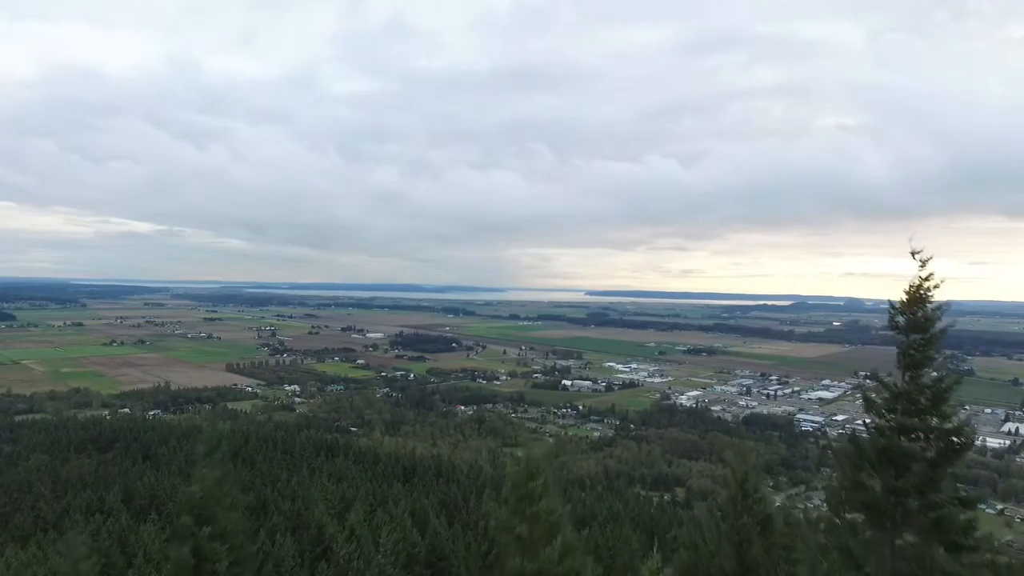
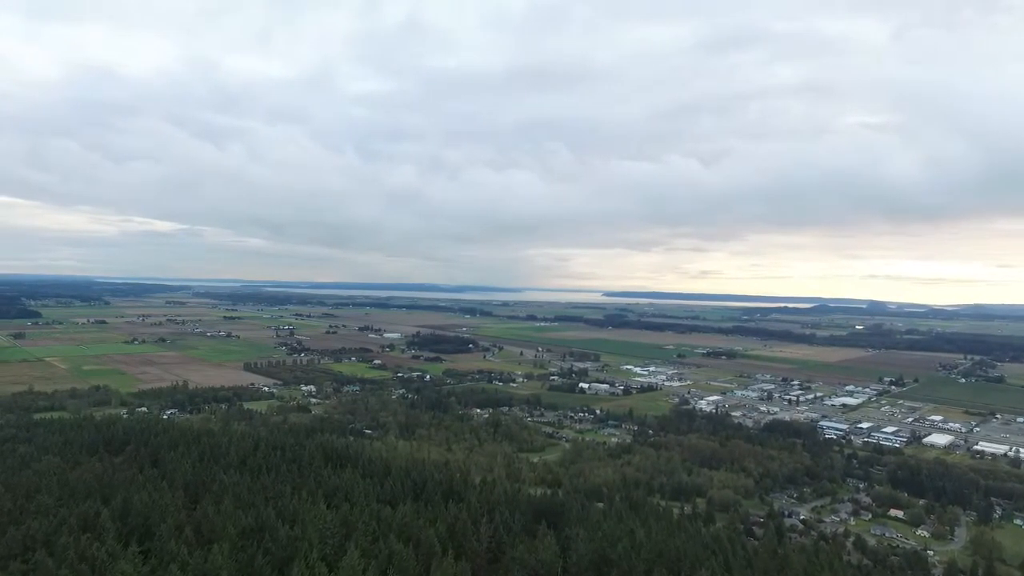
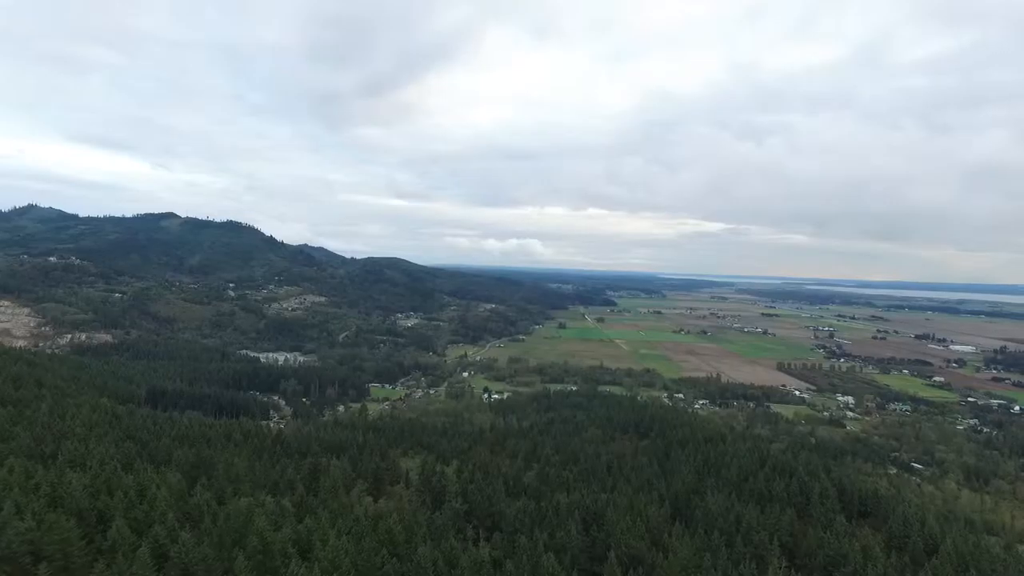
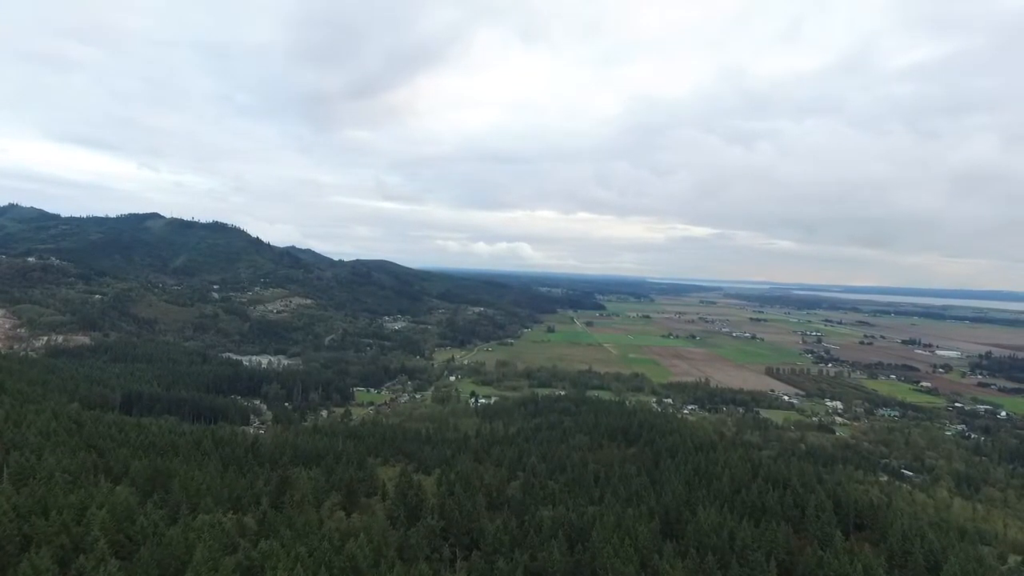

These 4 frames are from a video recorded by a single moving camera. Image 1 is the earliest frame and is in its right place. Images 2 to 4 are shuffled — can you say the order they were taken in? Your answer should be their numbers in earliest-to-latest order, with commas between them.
2, 3, 4
